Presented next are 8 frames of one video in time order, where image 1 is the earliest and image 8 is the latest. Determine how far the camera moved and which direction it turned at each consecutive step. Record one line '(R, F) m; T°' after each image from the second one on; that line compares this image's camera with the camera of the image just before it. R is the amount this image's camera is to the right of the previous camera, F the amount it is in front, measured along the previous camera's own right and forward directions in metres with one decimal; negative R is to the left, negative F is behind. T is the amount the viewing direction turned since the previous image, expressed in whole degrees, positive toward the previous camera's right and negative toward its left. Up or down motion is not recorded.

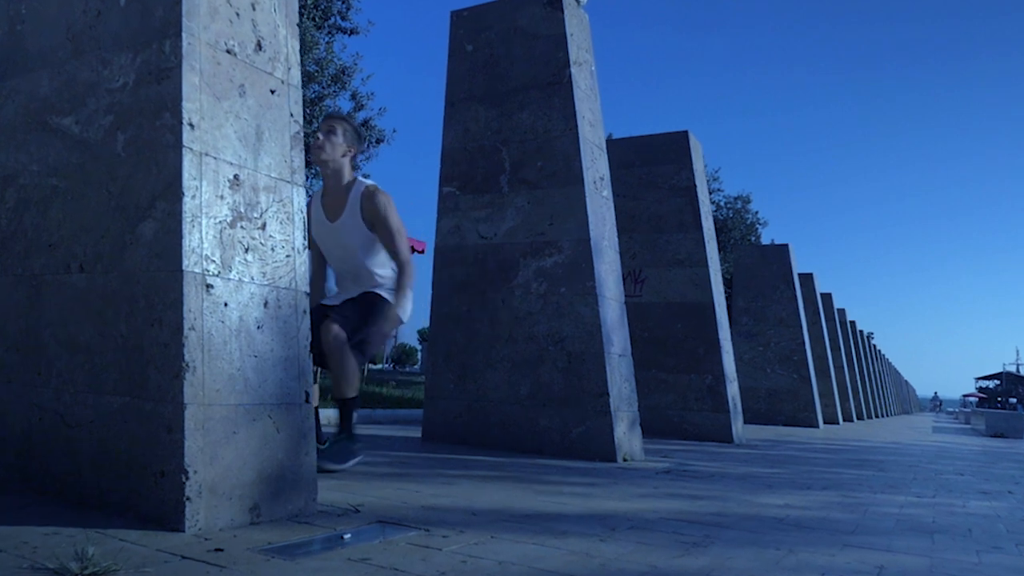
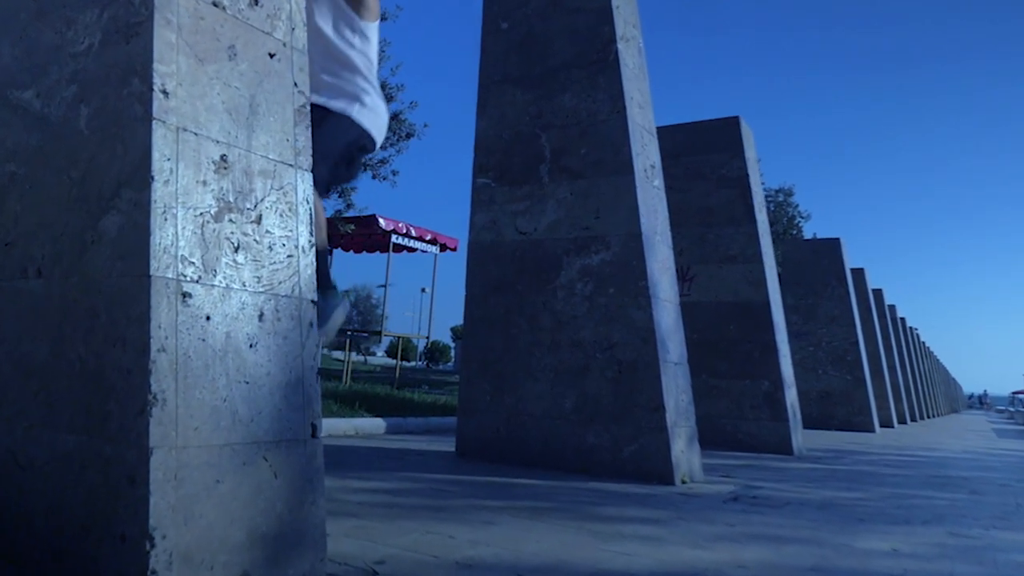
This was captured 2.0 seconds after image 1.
(-0.1, +0.7) m; -2°
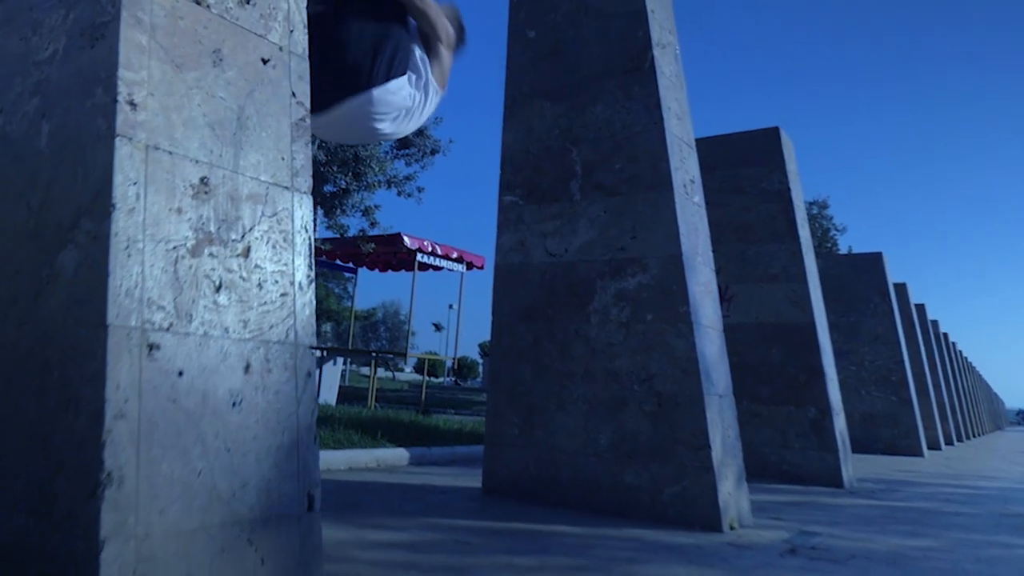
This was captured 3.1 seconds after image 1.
(0.0, +0.4) m; -2°
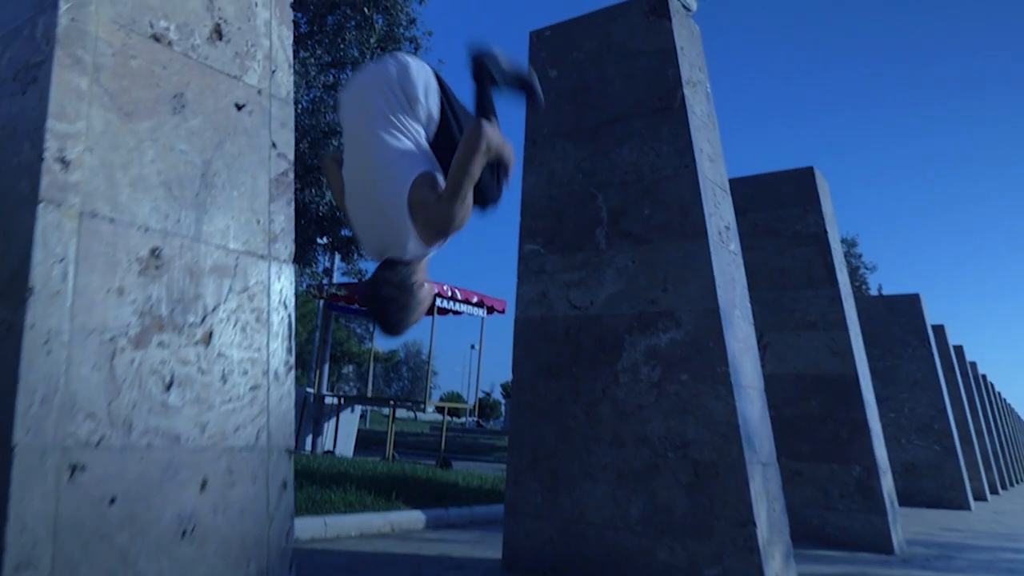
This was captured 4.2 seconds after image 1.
(0.0, +0.4) m; -2°
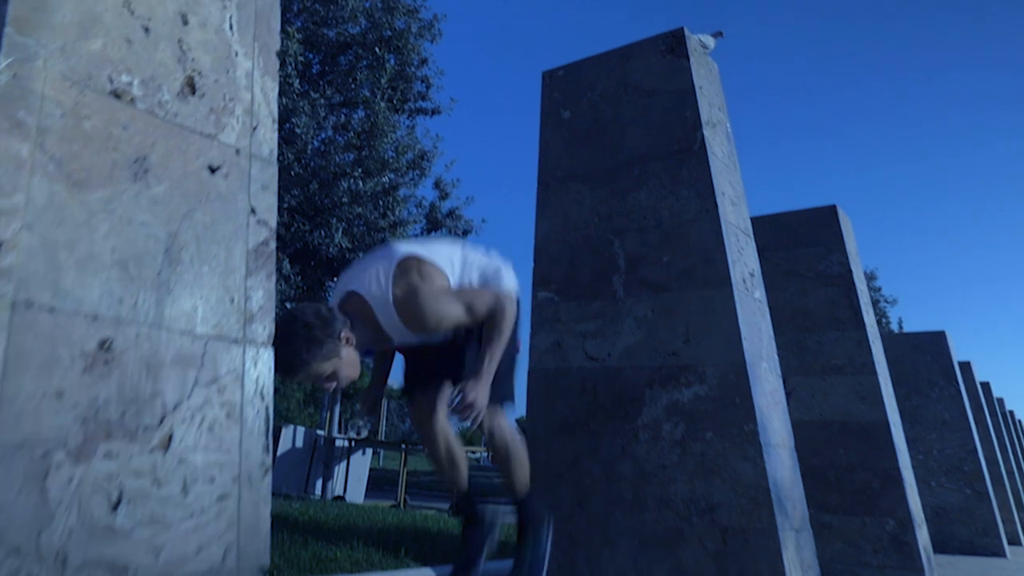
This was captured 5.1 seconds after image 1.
(0.0, +0.3) m; -1°
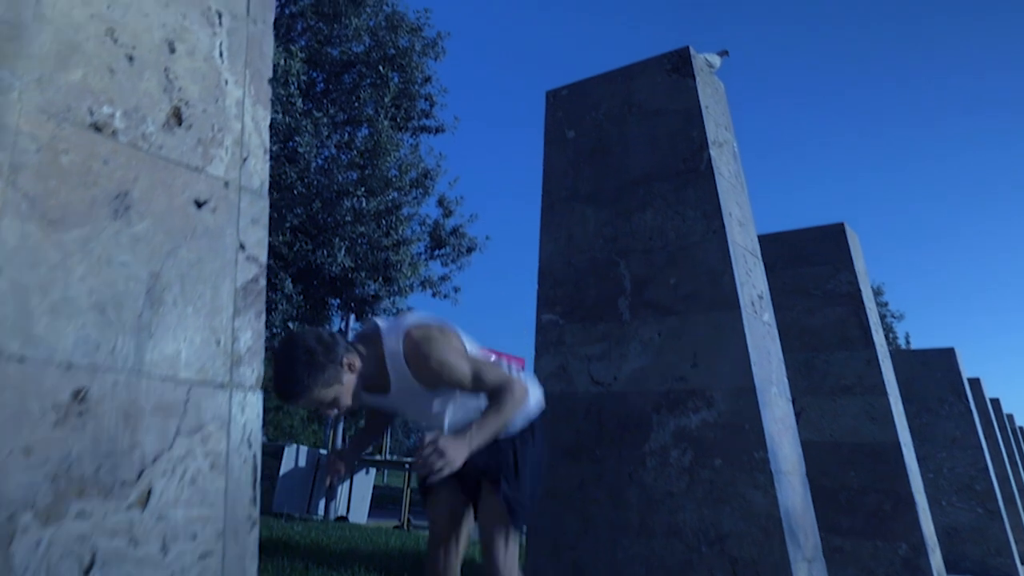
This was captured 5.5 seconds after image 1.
(0.0, +0.1) m; 0°
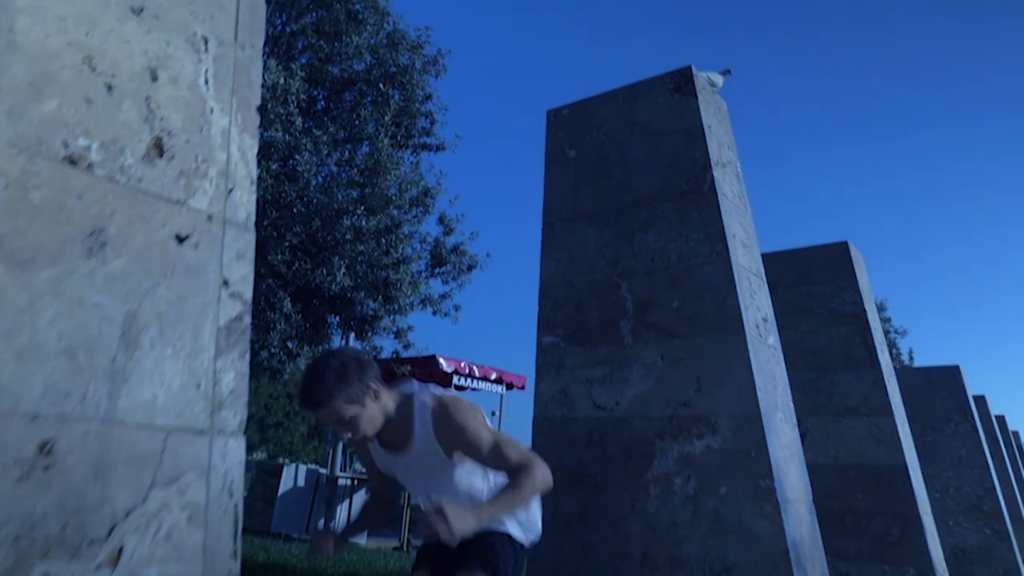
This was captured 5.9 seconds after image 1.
(0.0, +0.1) m; 0°
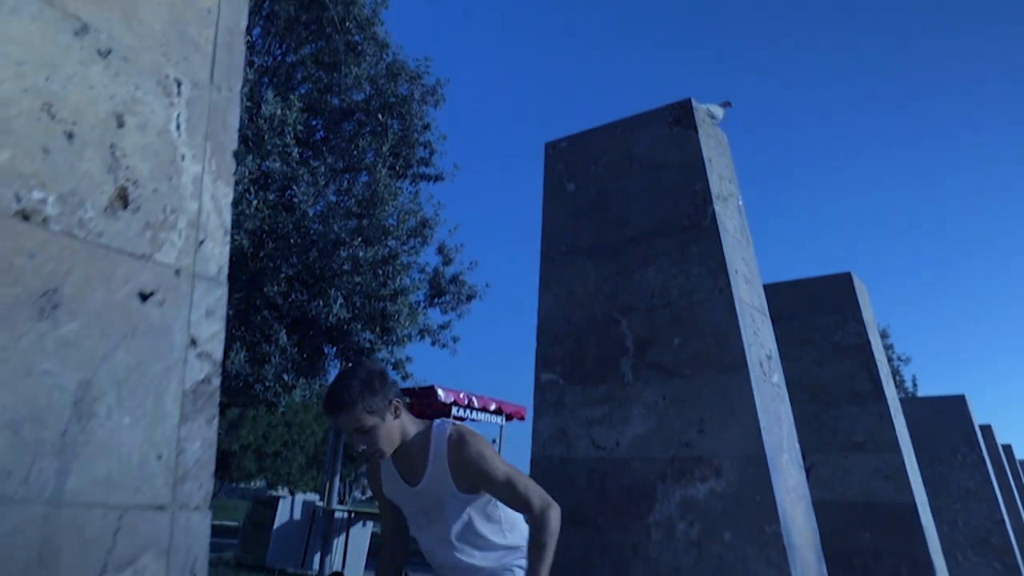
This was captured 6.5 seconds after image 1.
(0.0, +0.1) m; 0°
